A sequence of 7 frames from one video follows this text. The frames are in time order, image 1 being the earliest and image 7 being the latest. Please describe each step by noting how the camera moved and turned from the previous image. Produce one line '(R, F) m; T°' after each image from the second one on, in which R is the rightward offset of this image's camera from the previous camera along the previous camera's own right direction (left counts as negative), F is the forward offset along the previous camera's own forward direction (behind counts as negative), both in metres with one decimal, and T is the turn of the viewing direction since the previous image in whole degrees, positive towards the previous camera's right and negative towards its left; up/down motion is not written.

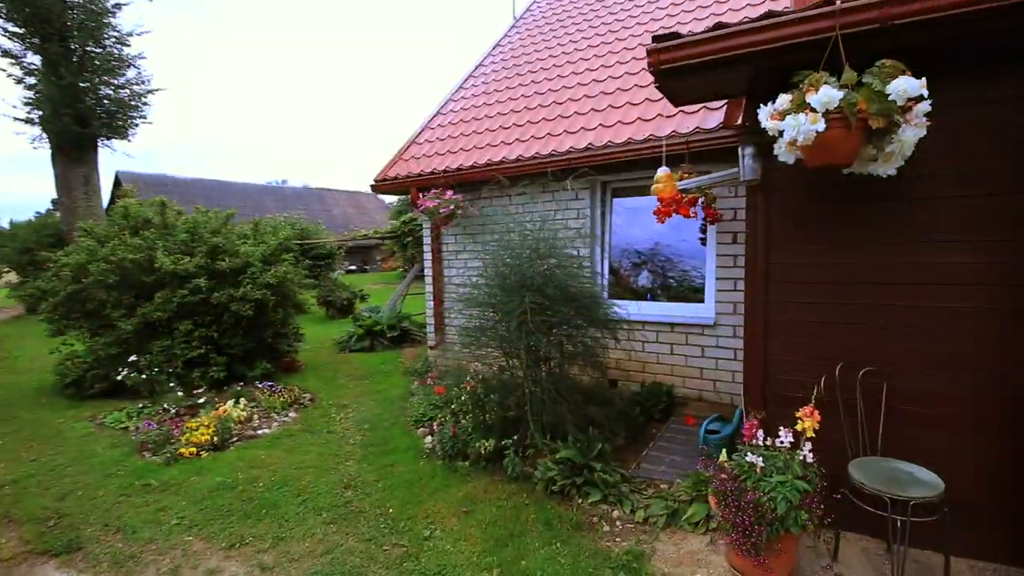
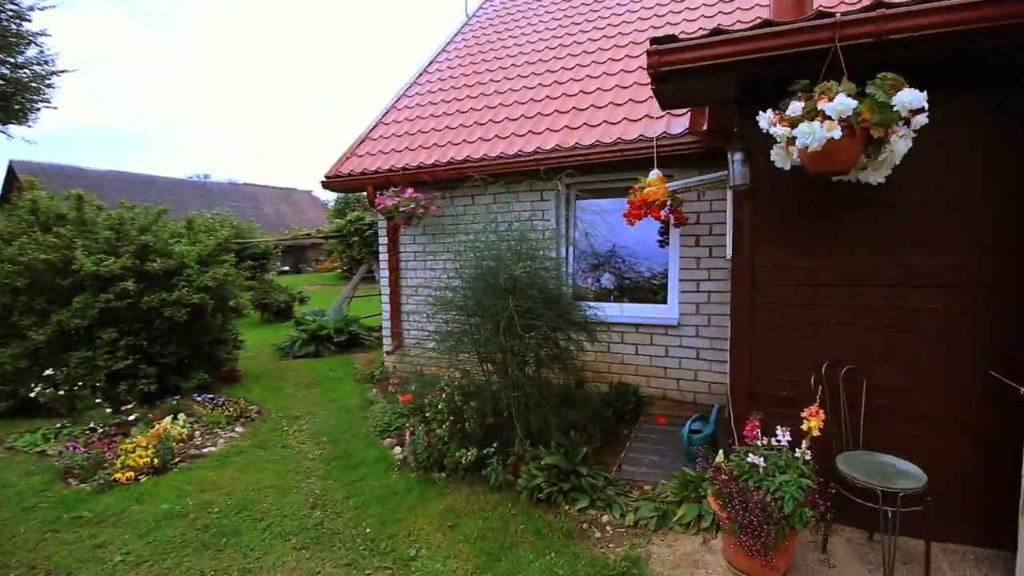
(-0.3, +0.1) m; +7°
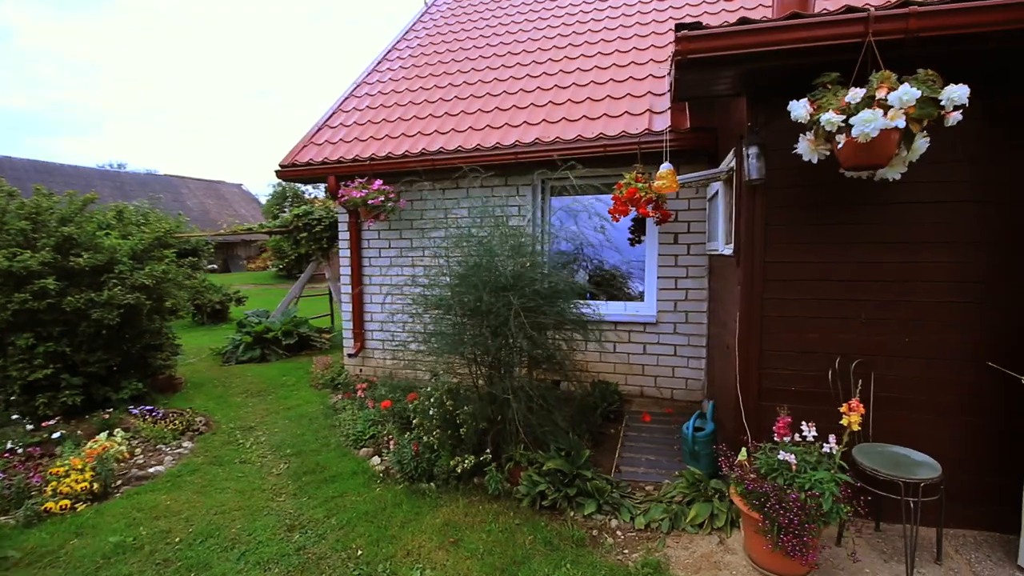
(-0.4, +0.2) m; +7°
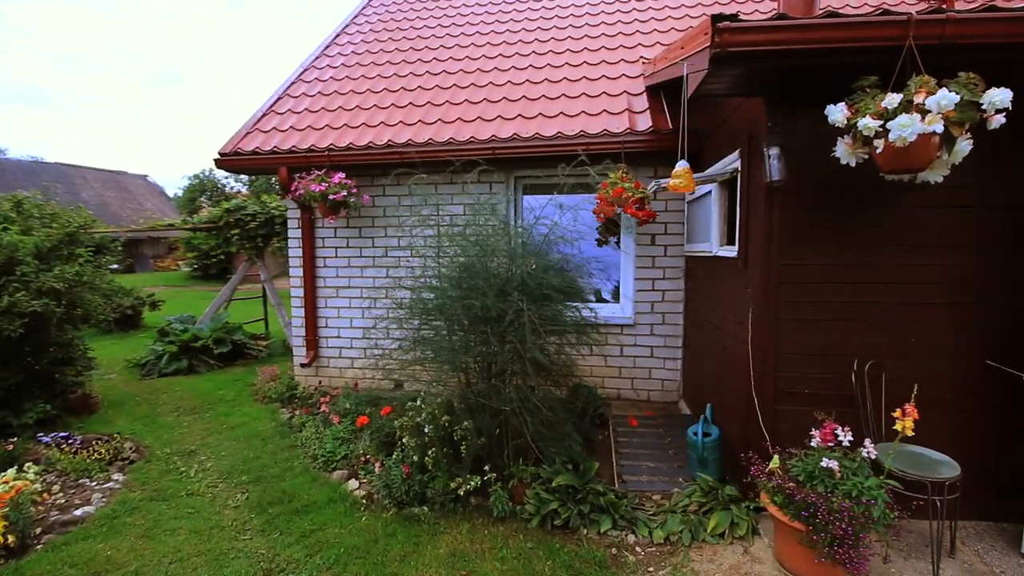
(-0.4, +0.2) m; +8°
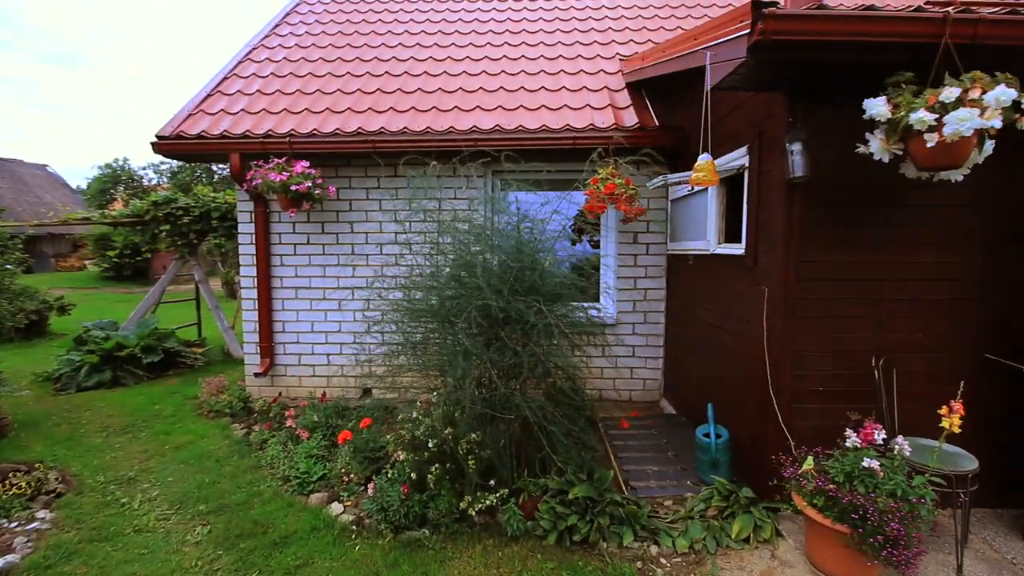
(-0.4, +0.2) m; +7°
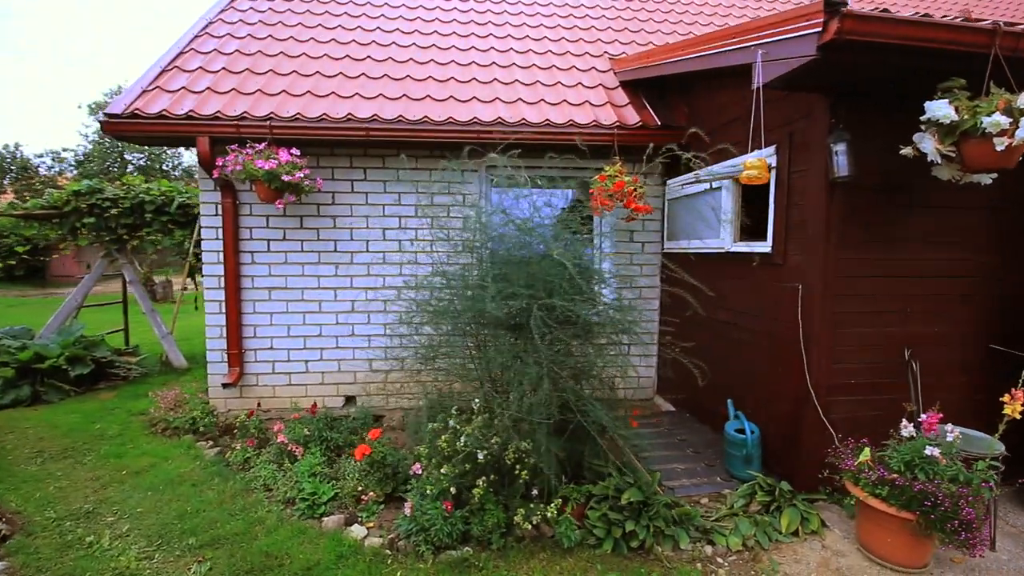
(-0.6, +0.2) m; +8°
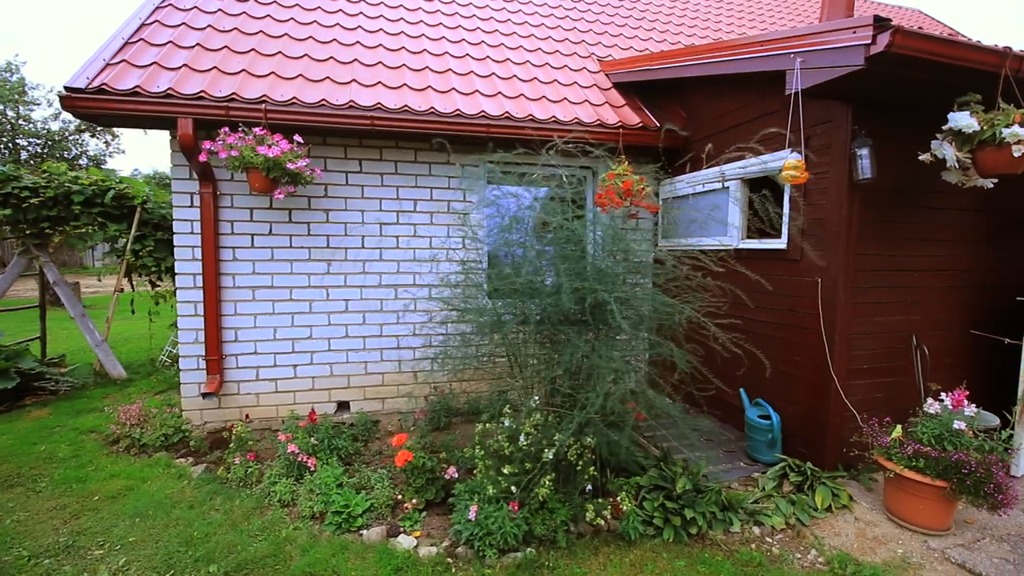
(-0.7, +0.1) m; +8°
